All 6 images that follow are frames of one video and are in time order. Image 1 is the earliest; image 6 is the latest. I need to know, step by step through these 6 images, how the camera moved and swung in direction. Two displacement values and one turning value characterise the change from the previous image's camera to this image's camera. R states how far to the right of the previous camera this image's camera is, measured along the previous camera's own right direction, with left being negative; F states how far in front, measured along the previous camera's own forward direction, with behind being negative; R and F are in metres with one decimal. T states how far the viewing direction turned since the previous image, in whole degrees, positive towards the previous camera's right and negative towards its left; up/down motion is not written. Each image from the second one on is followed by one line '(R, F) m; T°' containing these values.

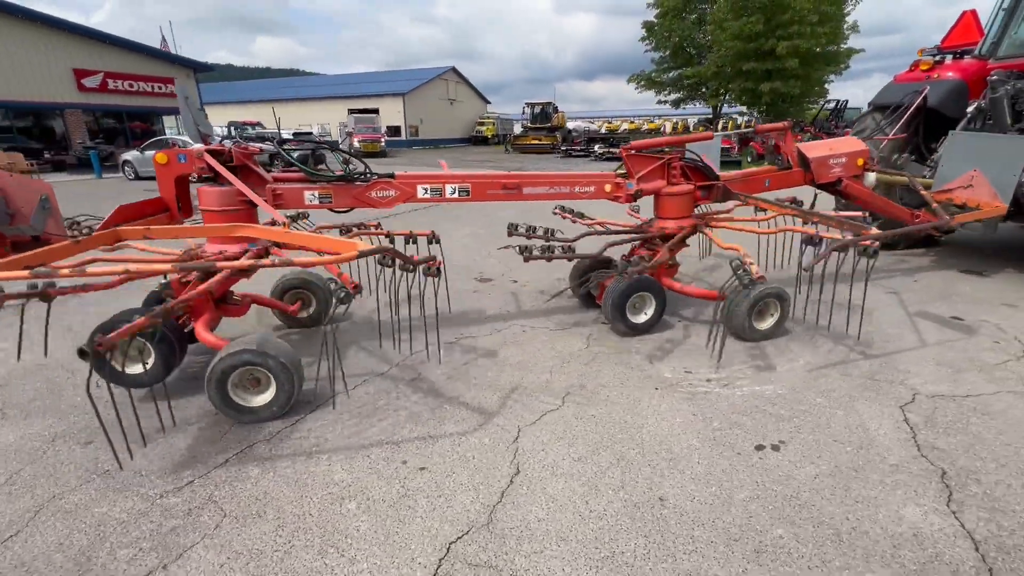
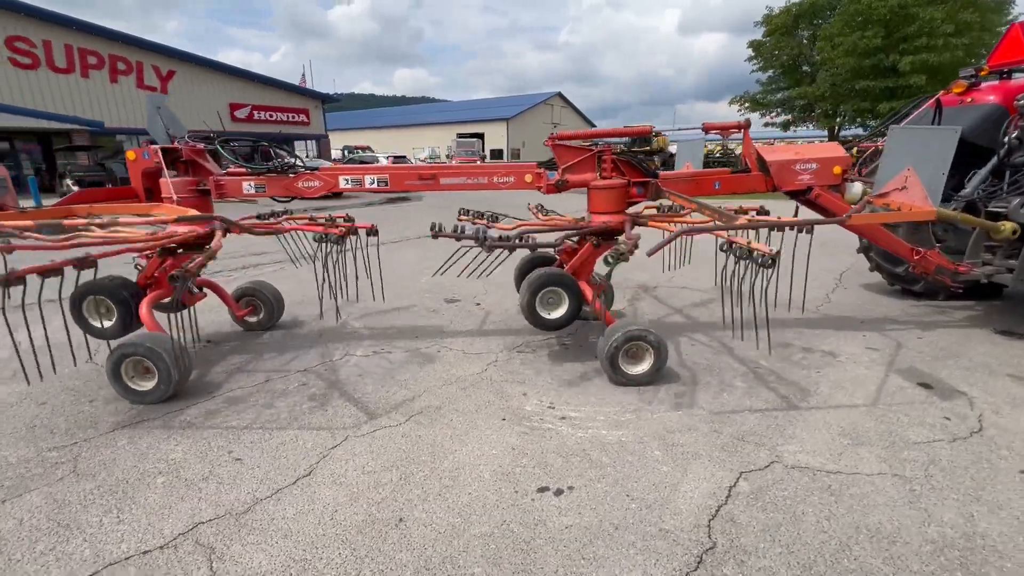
(+1.7, 0.0) m; -13°
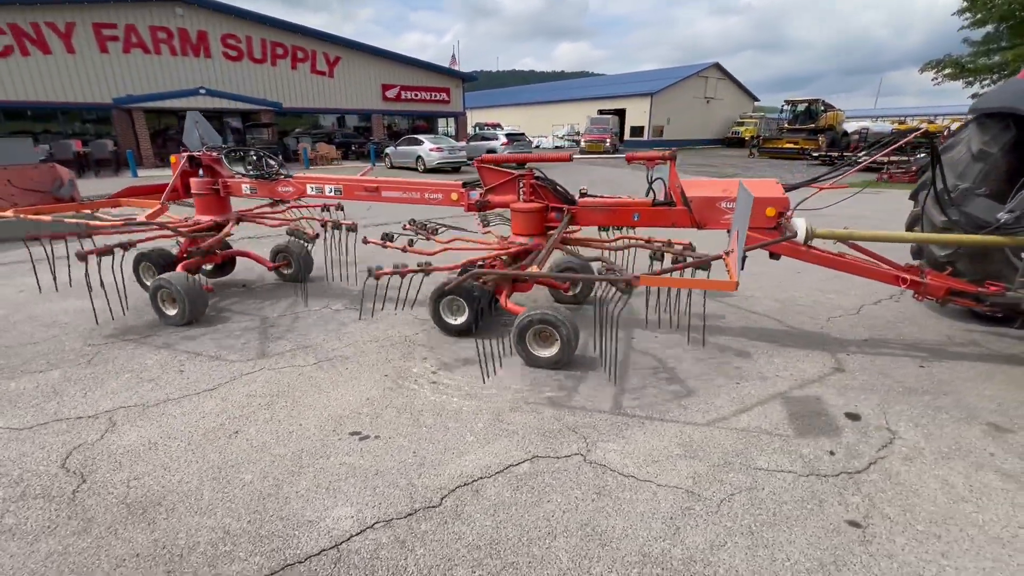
(+1.8, +0.1) m; -17°
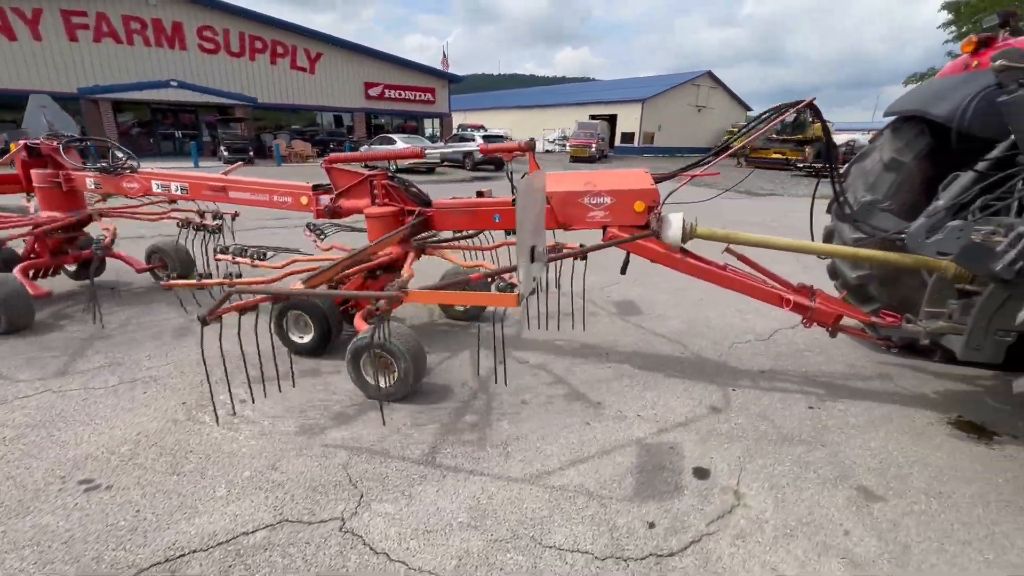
(+1.1, +0.5) m; 0°
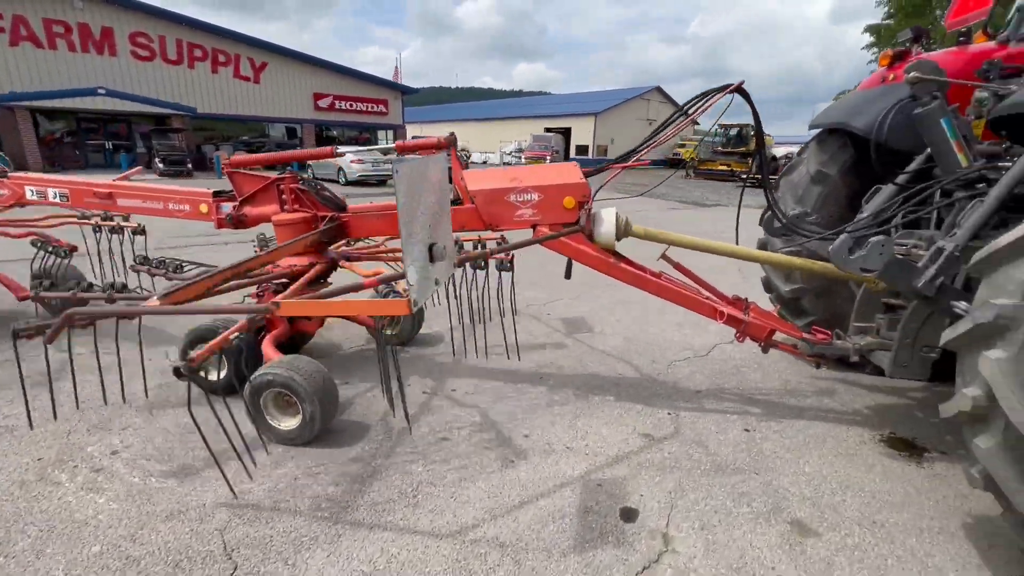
(+0.3, +0.2) m; +5°
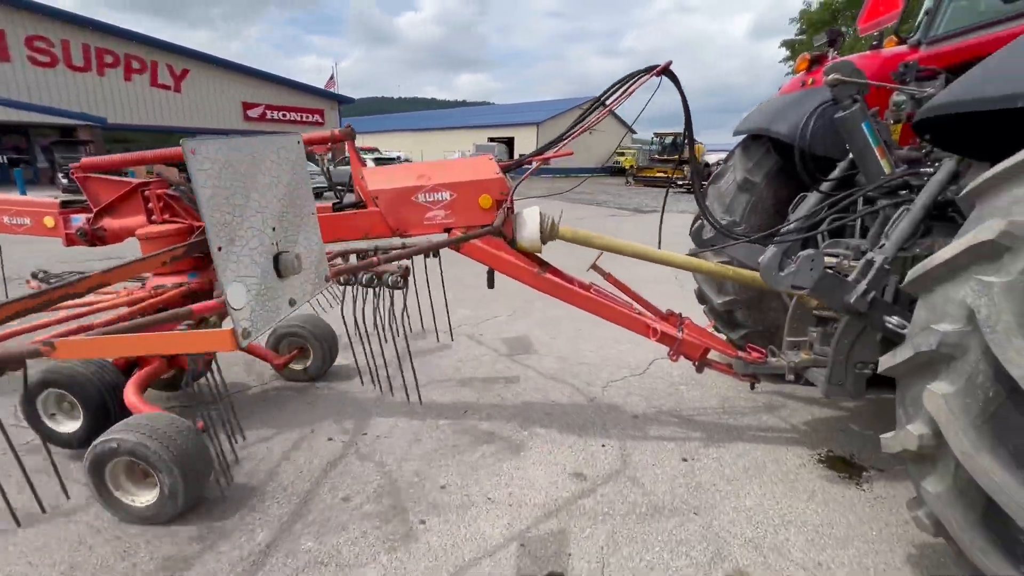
(+0.2, +0.3) m; +6°
